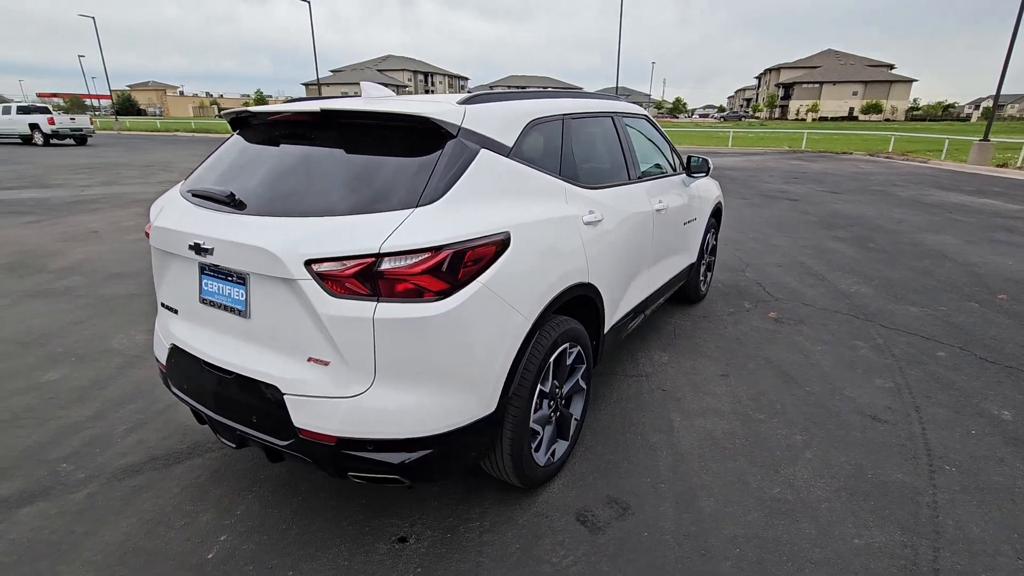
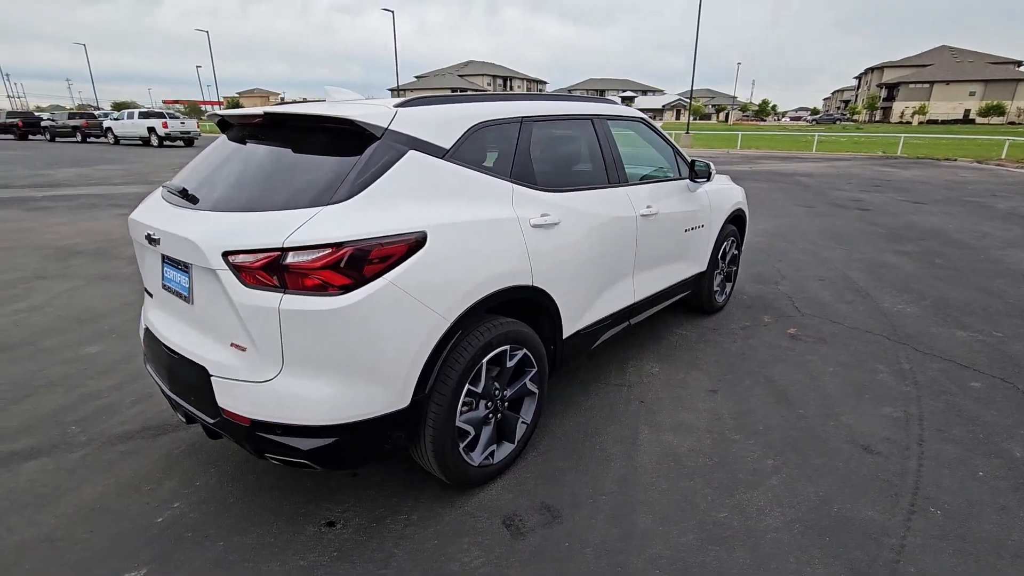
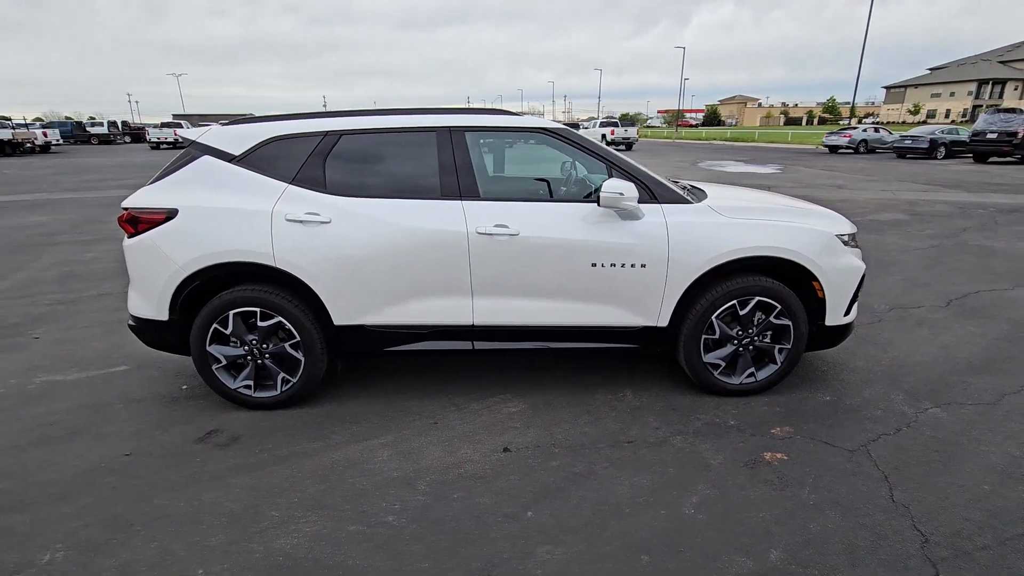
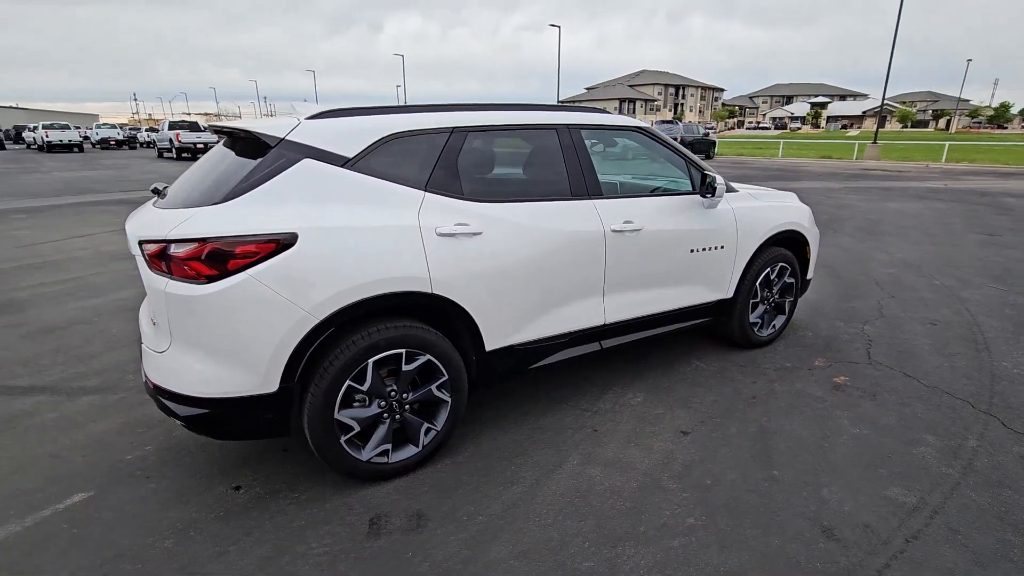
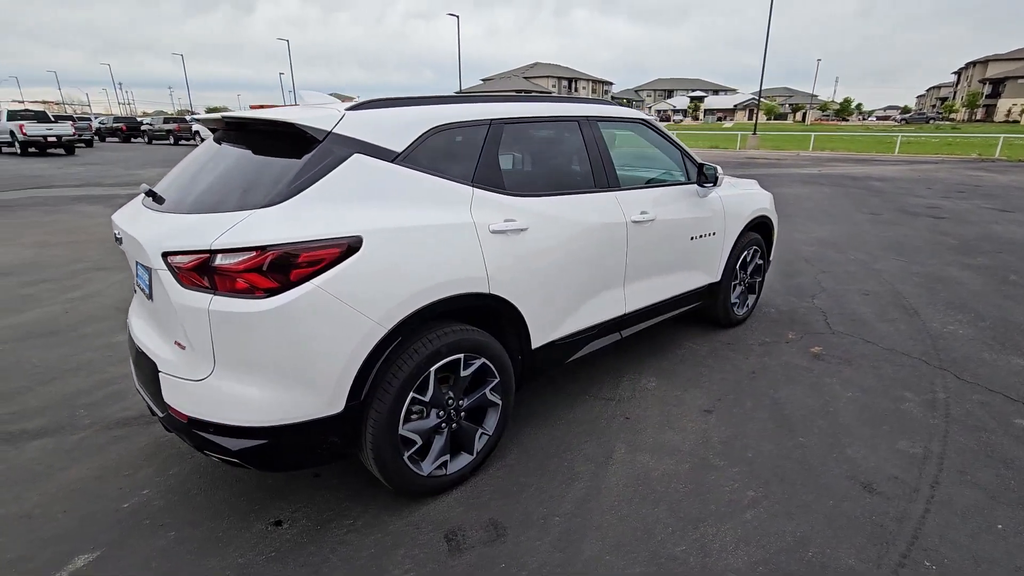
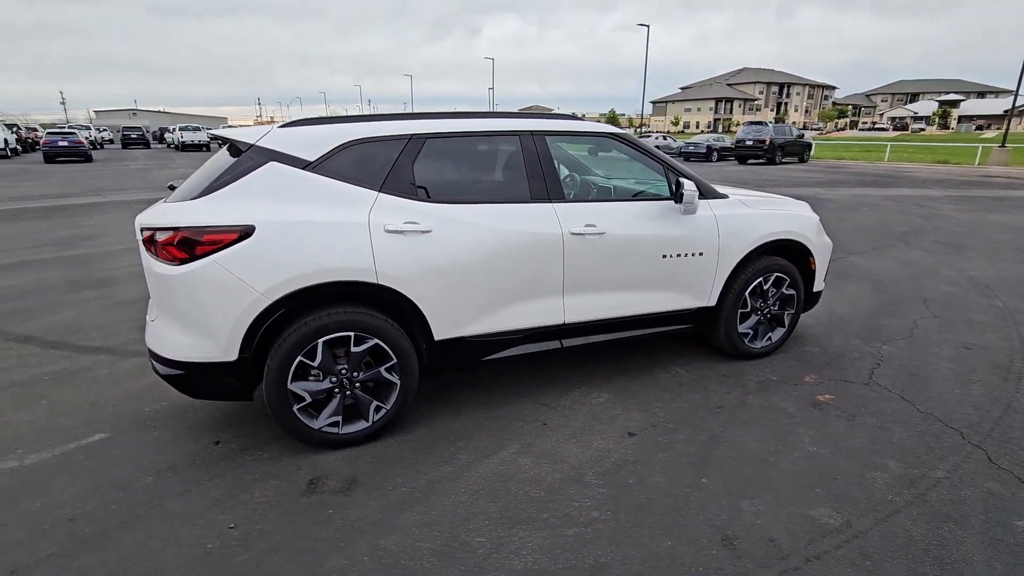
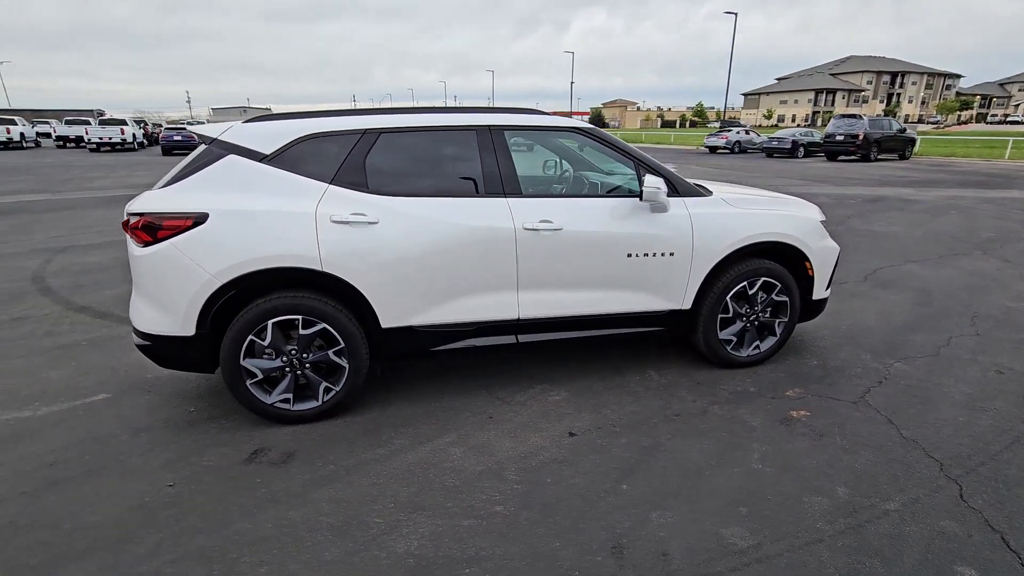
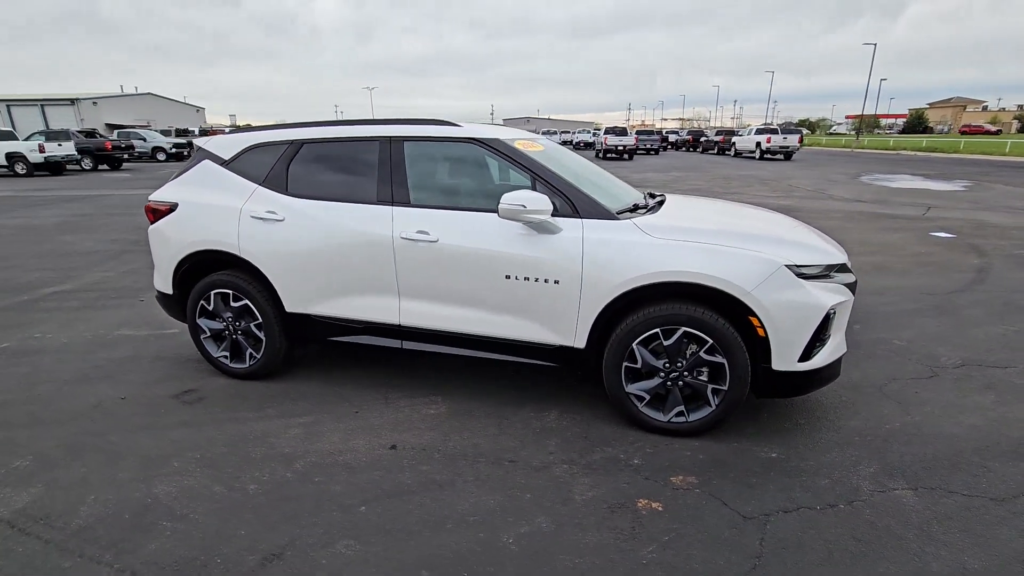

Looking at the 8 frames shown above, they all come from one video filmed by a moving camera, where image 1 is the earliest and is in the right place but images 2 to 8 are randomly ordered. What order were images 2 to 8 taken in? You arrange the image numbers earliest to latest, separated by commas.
2, 5, 4, 6, 7, 3, 8
